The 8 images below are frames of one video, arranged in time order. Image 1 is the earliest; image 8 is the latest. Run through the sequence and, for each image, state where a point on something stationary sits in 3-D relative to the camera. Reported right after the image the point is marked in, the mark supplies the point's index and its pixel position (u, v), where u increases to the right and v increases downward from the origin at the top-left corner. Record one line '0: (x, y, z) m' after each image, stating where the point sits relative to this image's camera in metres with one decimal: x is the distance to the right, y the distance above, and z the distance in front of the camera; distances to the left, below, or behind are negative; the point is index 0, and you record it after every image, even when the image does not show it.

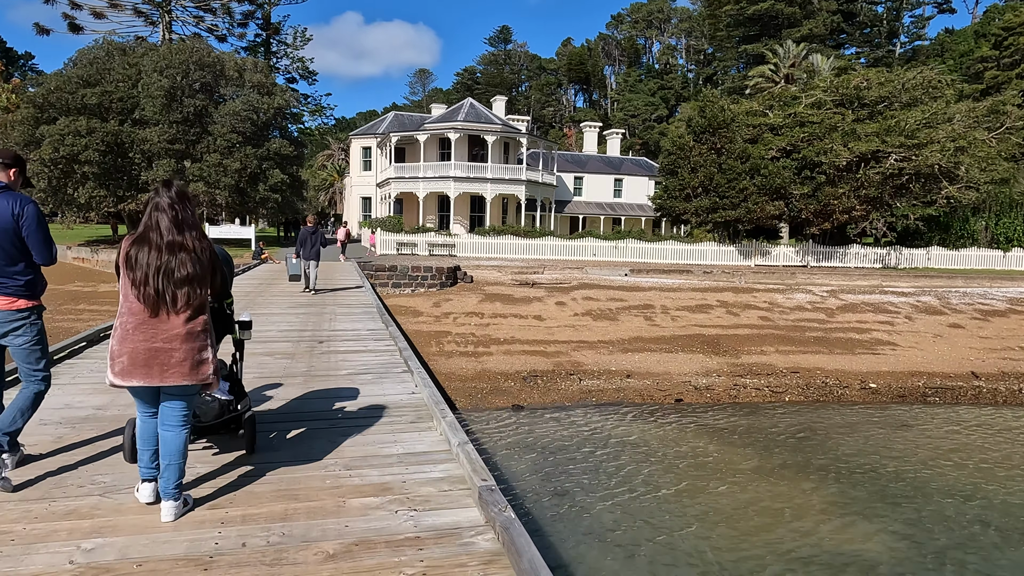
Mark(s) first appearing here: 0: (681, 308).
0: (+4.7, -0.6, +18.6) m
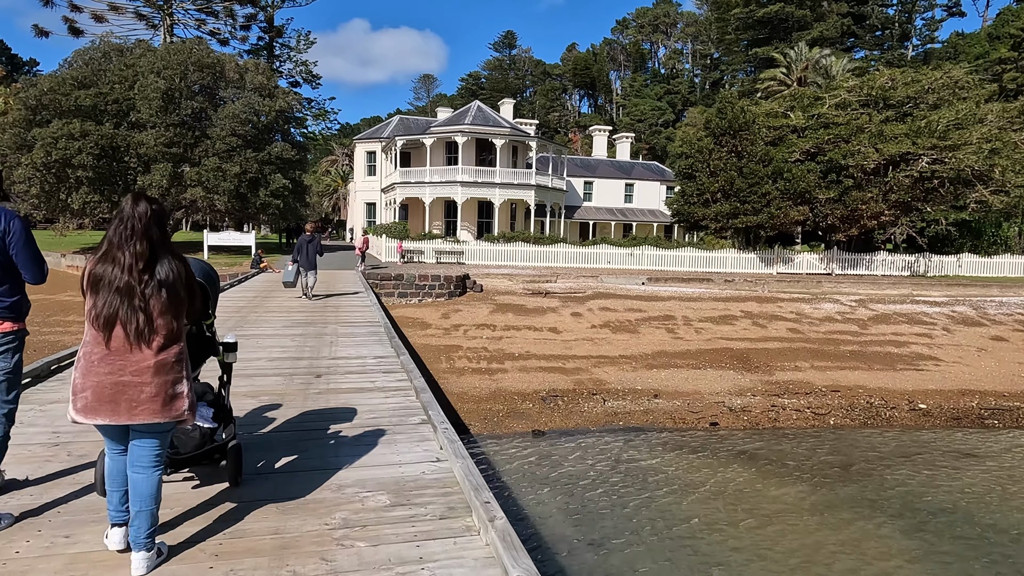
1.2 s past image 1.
0: (+5.1, -0.9, +17.5) m
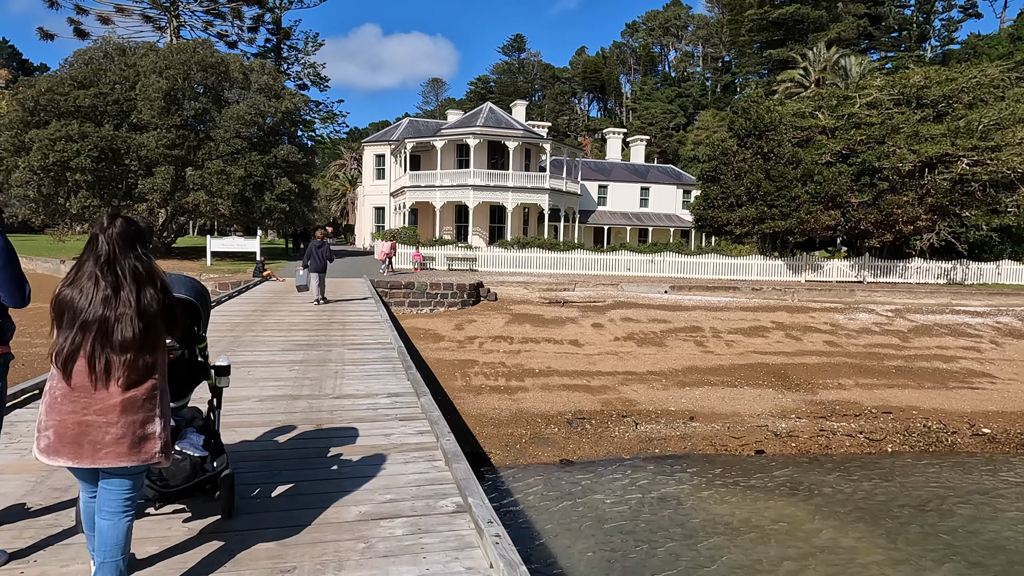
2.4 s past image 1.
0: (+5.5, -1.1, +16.5) m
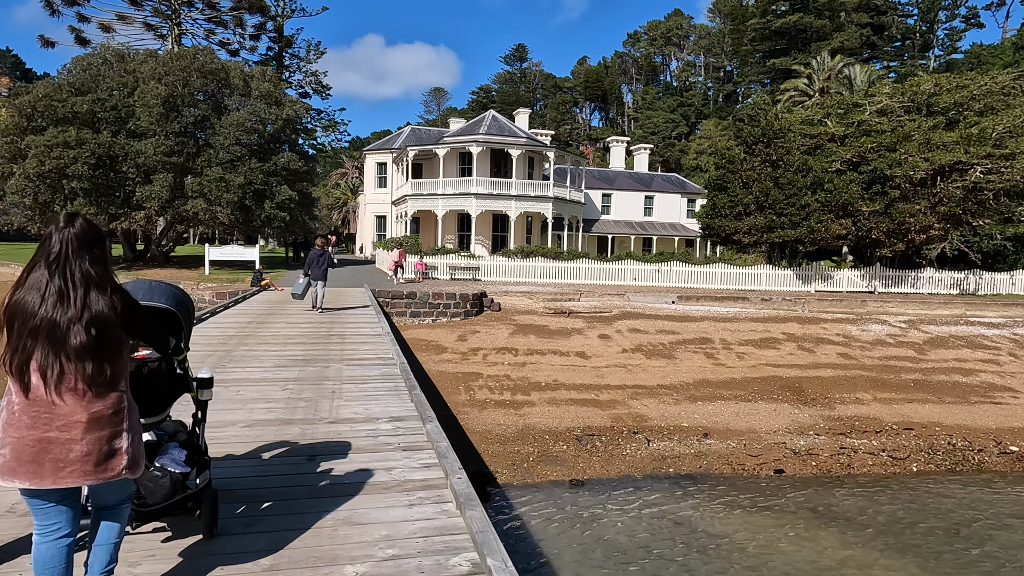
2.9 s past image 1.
0: (+5.6, -1.3, +16.0) m
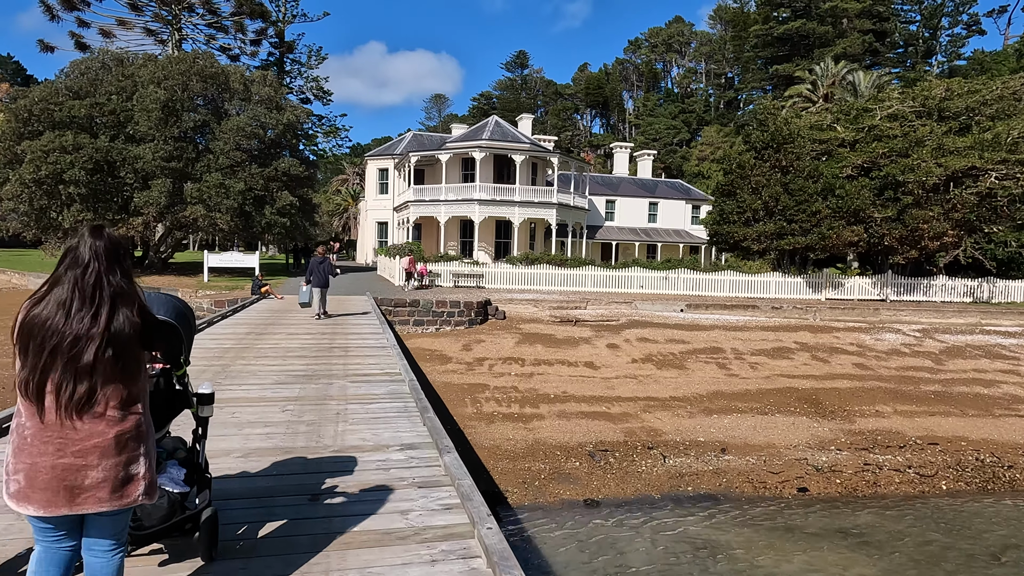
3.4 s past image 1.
0: (+5.7, -1.5, +15.6) m
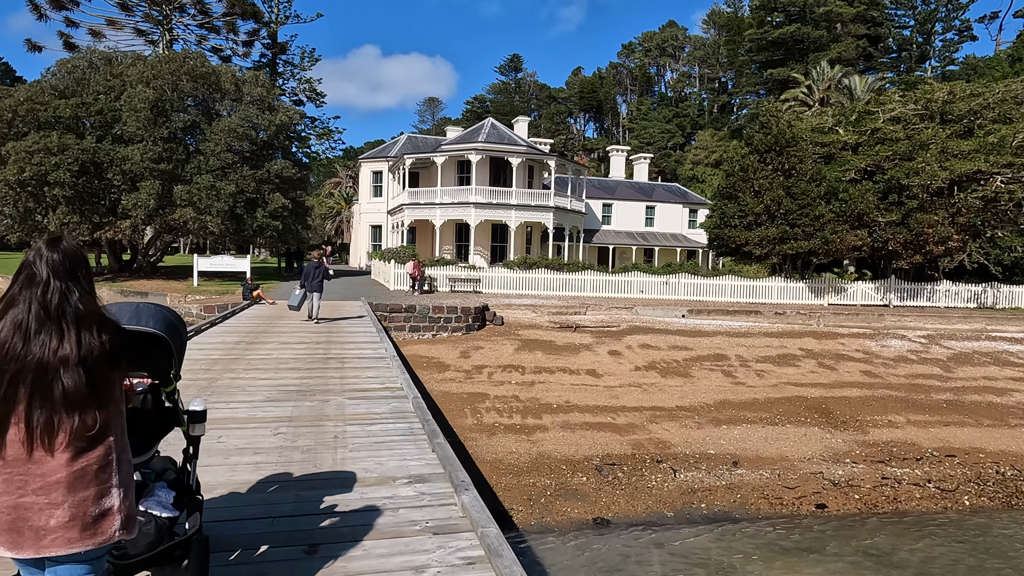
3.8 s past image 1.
0: (+5.7, -1.7, +15.2) m
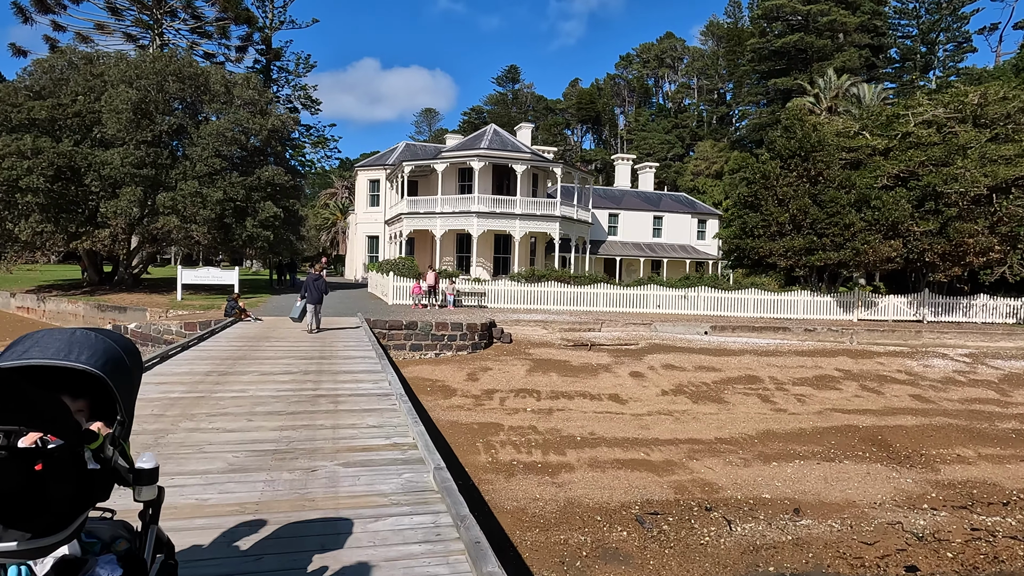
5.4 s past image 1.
0: (+6.0, -2.0, +13.8) m
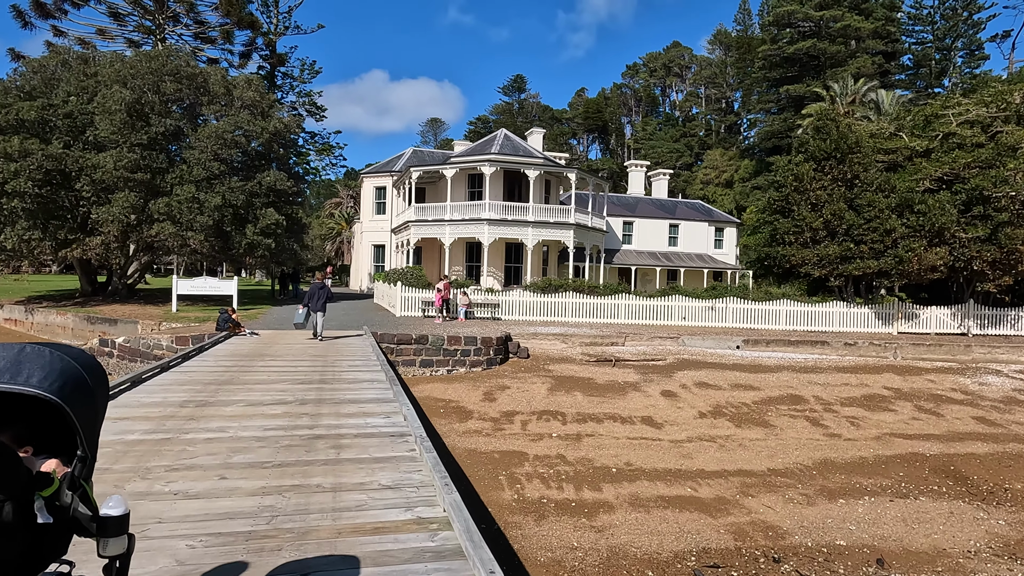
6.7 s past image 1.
0: (+6.4, -2.2, +12.6) m
